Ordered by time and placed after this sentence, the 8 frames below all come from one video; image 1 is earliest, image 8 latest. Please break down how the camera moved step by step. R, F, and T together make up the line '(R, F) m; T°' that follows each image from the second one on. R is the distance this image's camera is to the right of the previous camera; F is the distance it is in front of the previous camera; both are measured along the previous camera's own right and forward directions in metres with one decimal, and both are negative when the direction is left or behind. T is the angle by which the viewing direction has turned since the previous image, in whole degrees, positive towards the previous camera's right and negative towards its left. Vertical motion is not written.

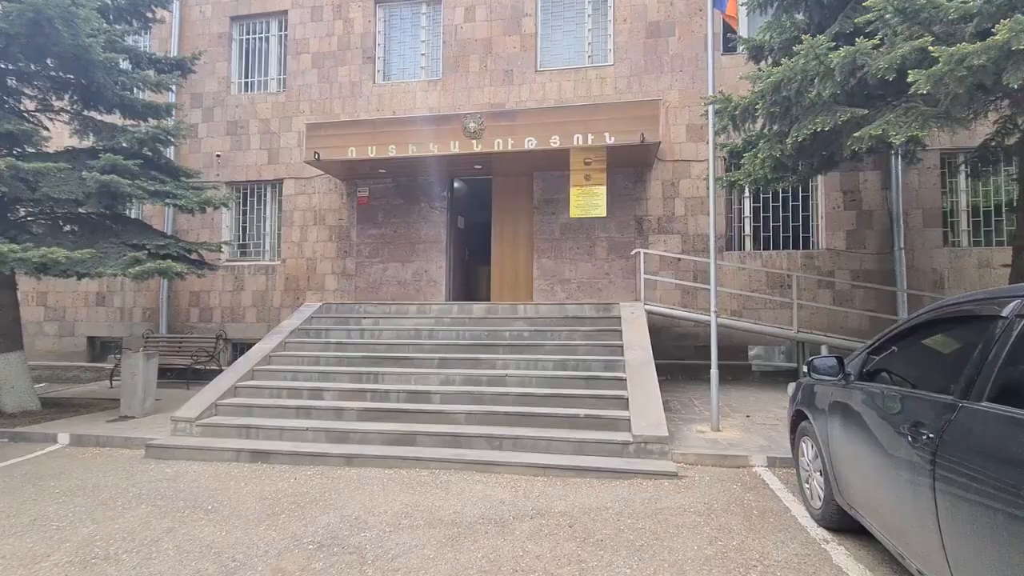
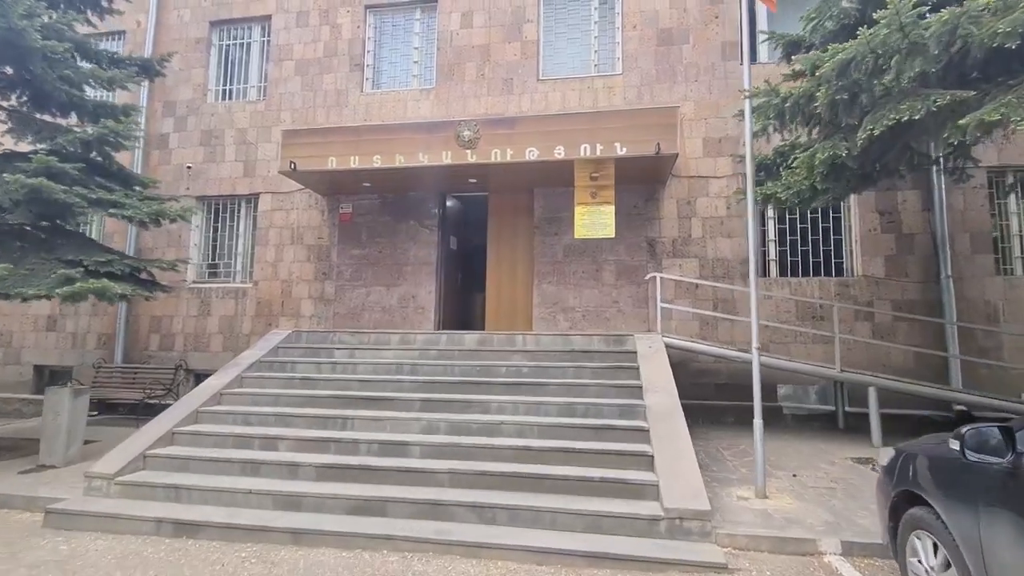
(0.0, +1.1) m; 0°
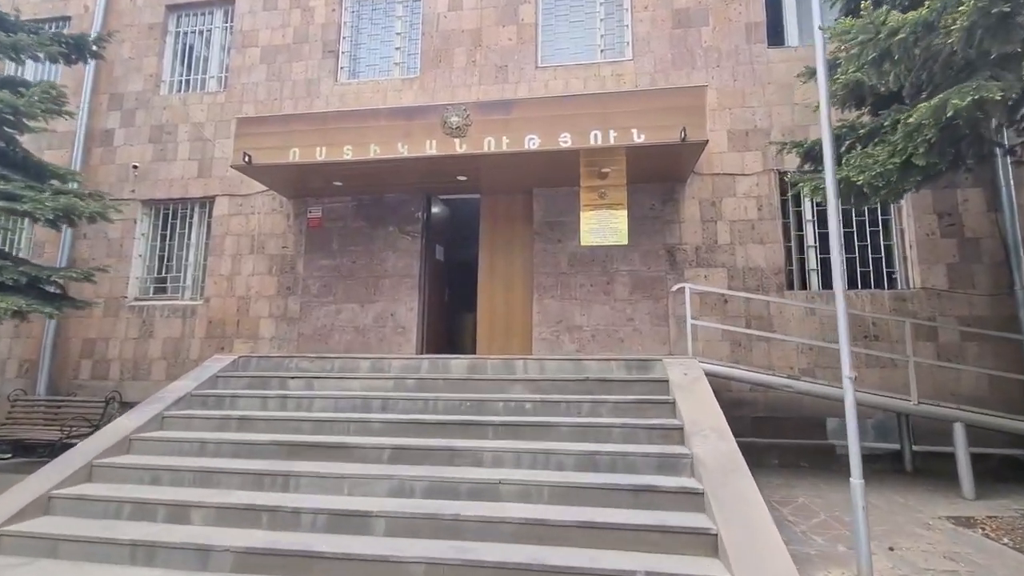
(-0.1, +1.4) m; +1°
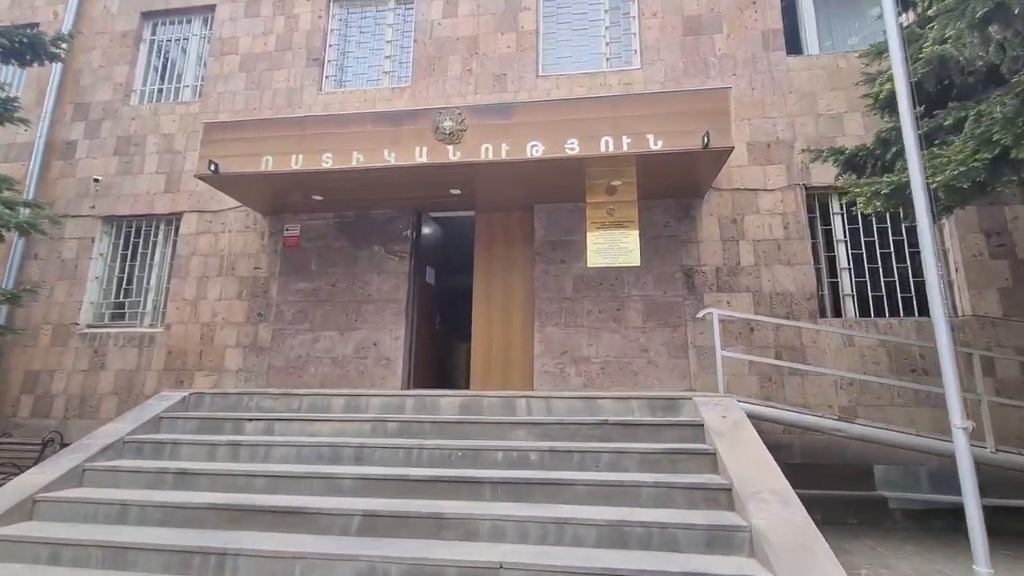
(-0.1, +0.9) m; +1°
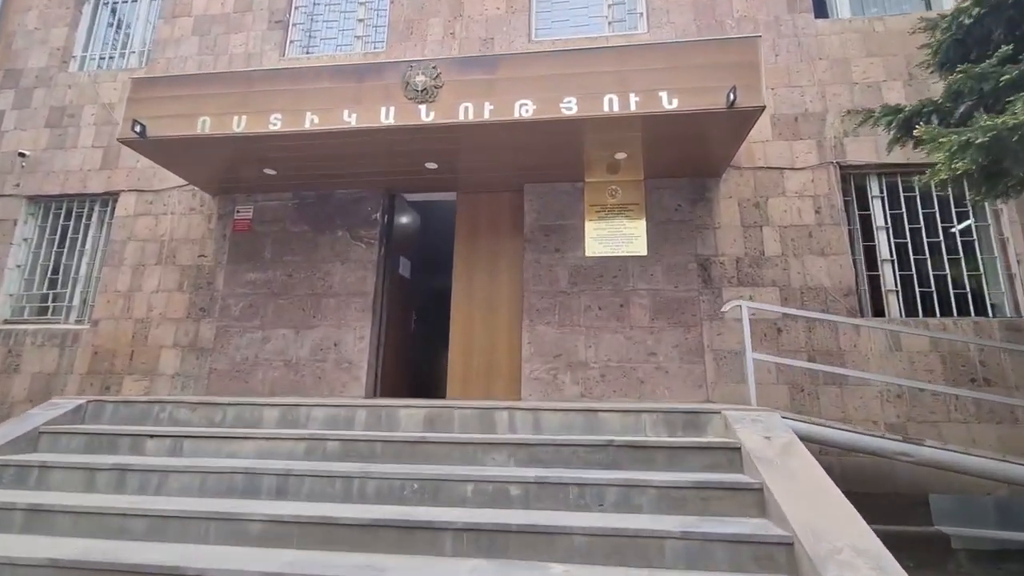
(+0.1, +1.1) m; +1°
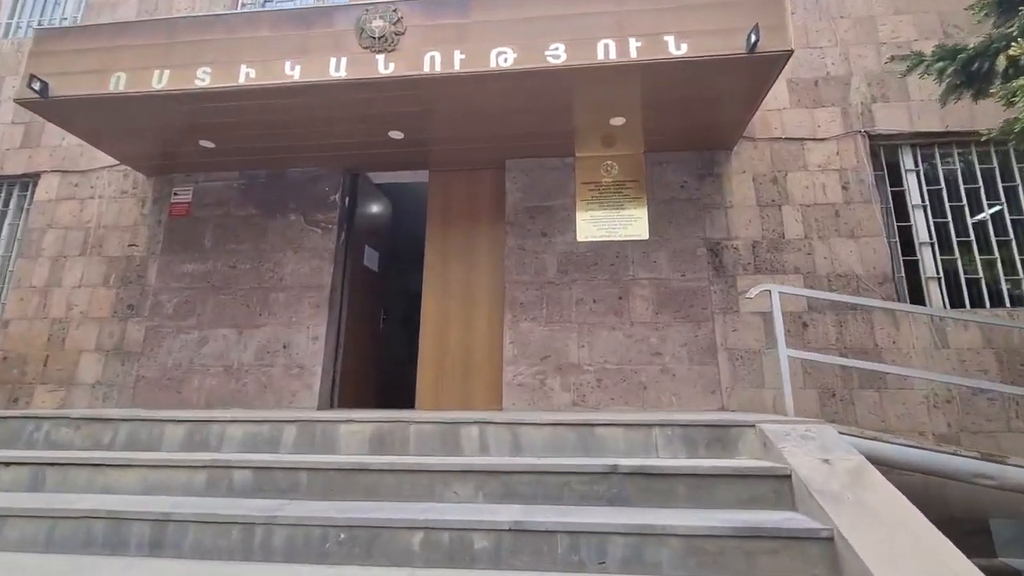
(+0.1, +0.9) m; +1°
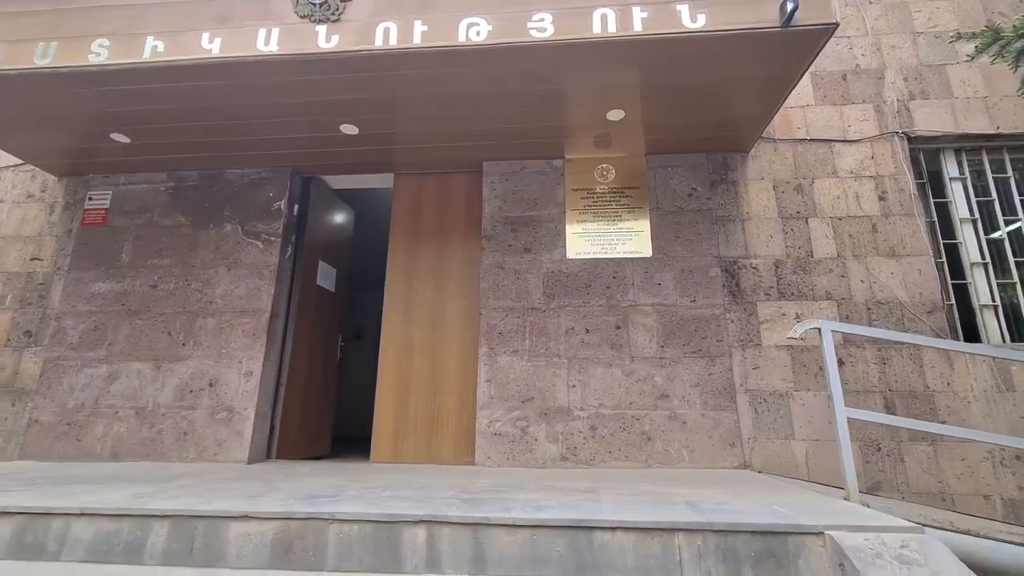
(+0.1, +0.9) m; +1°
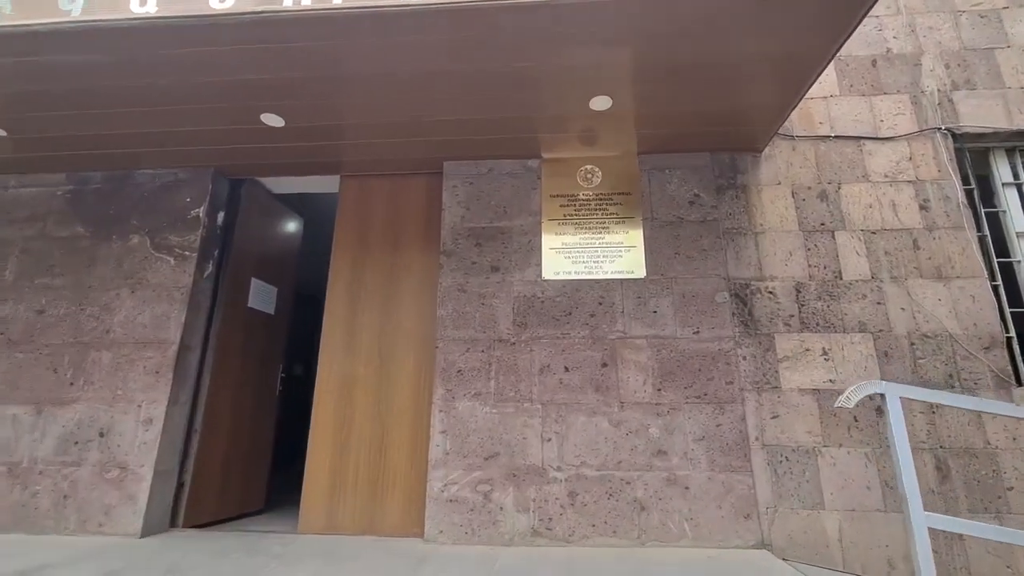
(+0.2, +0.8) m; +1°
